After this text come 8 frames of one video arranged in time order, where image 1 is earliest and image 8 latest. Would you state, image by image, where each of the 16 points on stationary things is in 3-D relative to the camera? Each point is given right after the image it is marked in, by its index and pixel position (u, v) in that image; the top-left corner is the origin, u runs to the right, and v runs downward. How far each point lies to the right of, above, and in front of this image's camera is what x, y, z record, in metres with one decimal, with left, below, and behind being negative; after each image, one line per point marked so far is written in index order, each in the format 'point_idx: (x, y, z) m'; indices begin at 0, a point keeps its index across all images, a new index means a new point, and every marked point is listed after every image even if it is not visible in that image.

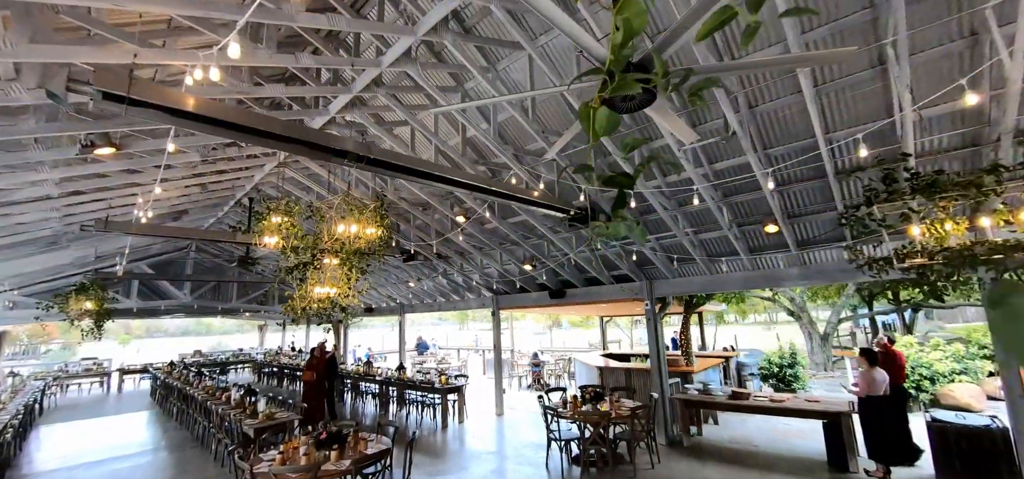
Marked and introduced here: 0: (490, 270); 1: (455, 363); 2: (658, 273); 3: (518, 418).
0: (-0.4, -0.6, +8.9) m
1: (-1.7, -3.7, +13.1) m
2: (+2.4, -0.6, +7.2) m
3: (+0.1, -3.7, +9.0) m
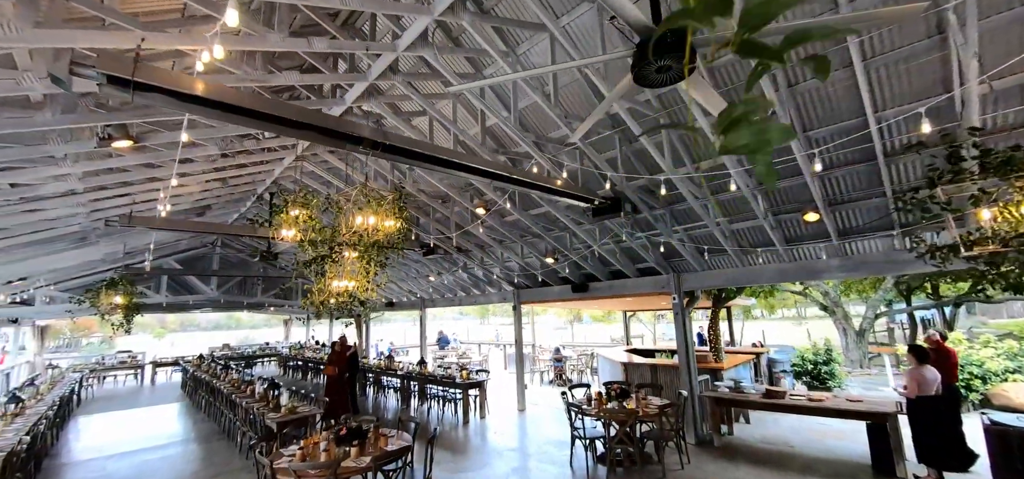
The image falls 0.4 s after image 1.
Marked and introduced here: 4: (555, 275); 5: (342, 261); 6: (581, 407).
0: (0.0, -0.5, +8.7) m
1: (-1.1, -3.6, +13.1) m
2: (+2.7, -0.4, +6.9) m
3: (+0.6, -3.6, +8.9) m
4: (+0.8, -0.7, +8.5) m
5: (-1.9, -0.3, +4.8) m
6: (+0.9, -2.3, +5.9) m
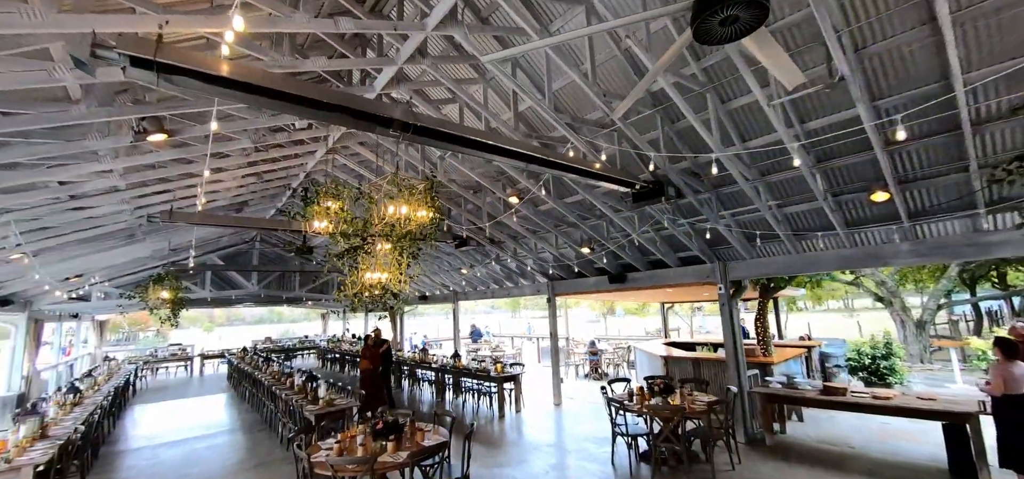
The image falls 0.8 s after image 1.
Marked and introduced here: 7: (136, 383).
0: (+0.6, -0.3, +8.5) m
1: (-0.1, -3.3, +12.9) m
2: (+3.3, -0.2, +6.4) m
3: (+1.3, -3.4, +8.7) m
4: (+1.5, -0.5, +8.2) m
5: (-1.5, -0.2, +4.7) m
6: (+1.4, -2.1, +5.6) m
7: (-12.3, -4.7, +14.3) m
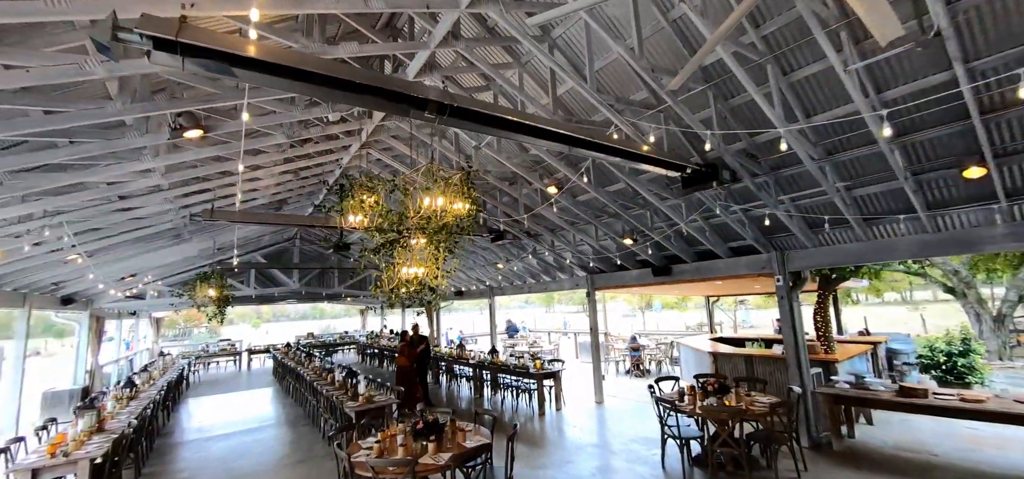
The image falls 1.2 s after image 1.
0: (+1.3, -0.1, +8.2) m
1: (+1.0, -3.1, +12.7) m
2: (+3.8, 0.0, +5.9) m
3: (+2.1, -3.2, +8.3) m
4: (+2.2, -0.3, +7.8) m
5: (-1.0, -0.1, +4.5) m
6: (+1.9, -2.0, +5.3) m
7: (-11.1, -4.7, +14.9) m
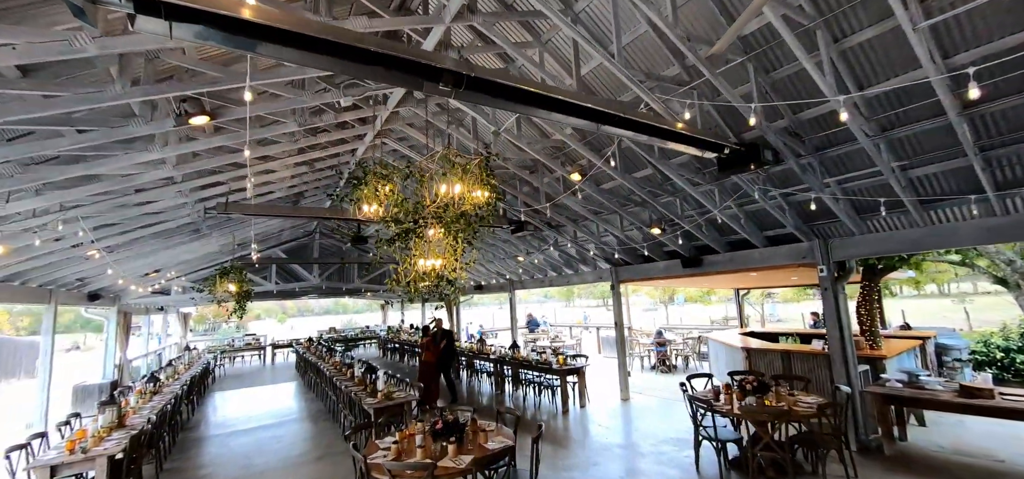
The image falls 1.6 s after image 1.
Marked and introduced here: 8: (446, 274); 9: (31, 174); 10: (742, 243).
0: (+1.7, 0.0, +7.8) m
1: (+1.6, -2.9, +12.4) m
2: (+4.1, +0.1, +5.5) m
3: (+2.5, -3.0, +8.0) m
4: (+2.5, -0.2, +7.5) m
5: (-0.8, 0.0, +4.3) m
6: (+2.2, -1.8, +4.9) m
7: (-10.4, -4.6, +15.2) m
8: (-0.6, -0.3, +4.1) m
9: (-4.2, +0.6, +3.8) m
10: (+3.5, -0.1, +6.6) m
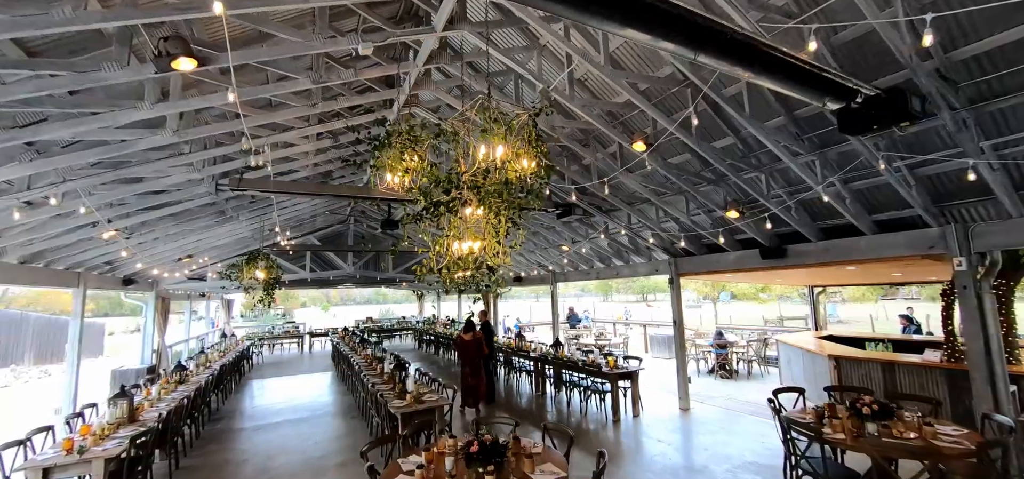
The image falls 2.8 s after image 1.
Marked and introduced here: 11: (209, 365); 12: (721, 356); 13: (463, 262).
0: (+2.4, +0.2, +6.8) m
1: (+2.7, -2.6, +11.4) m
2: (+4.6, +0.3, +4.3) m
3: (+3.2, -2.8, +6.9) m
4: (+3.2, 0.0, +6.4) m
5: (-0.4, +0.2, +3.5) m
6: (+2.7, -1.7, +3.9) m
7: (-9.0, -4.1, +15.2) m
8: (-0.2, -0.1, +3.3) m
9: (-3.8, +0.8, +3.2) m
10: (+4.1, +0.1, +5.5) m
11: (-6.4, -2.6, +9.2) m
12: (+4.5, -2.5, +9.4) m
13: (-0.4, -0.2, +3.7) m
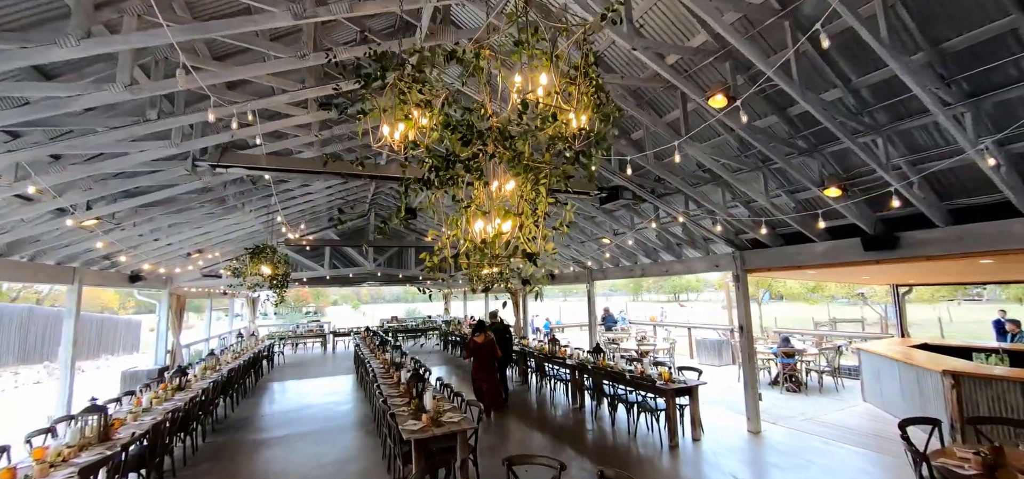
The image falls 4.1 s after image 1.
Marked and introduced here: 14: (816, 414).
0: (+2.9, +0.4, +5.6) m
1: (+3.5, -2.5, +10.2) m
2: (+4.9, +0.4, +3.0) m
3: (+3.7, -2.7, +5.7) m
4: (+3.7, +0.2, +5.2) m
5: (-0.1, +0.3, +2.5) m
6: (+3.0, -1.5, +2.7) m
7: (-8.0, -4.0, +14.8) m
8: (0.0, 0.0, +2.3) m
9: (-3.5, +0.9, +2.5) m
10: (+4.5, +0.3, +4.2) m
11: (-5.8, -2.5, +8.5) m
12: (+5.2, -2.3, +8.1) m
13: (-0.2, -0.1, +2.7) m
14: (+4.9, -2.8, +6.9) m
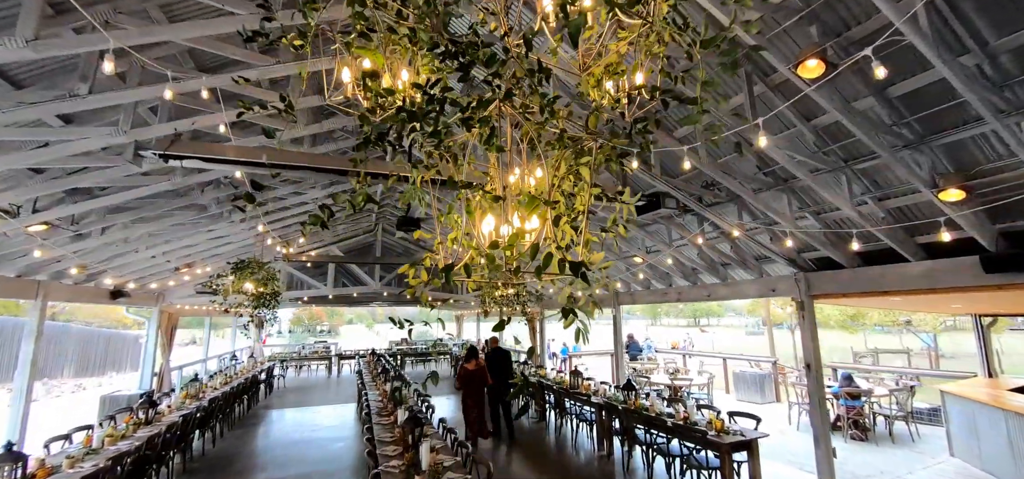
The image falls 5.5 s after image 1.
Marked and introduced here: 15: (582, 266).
0: (+3.1, +0.2, +4.7) m
1: (+3.8, -2.9, +9.0) m
2: (+5.0, +0.3, +1.9) m
3: (+3.9, -2.9, +4.6) m
4: (+3.8, 0.0, +4.1) m
5: (0.0, +0.3, +1.6) m
6: (+3.0, -1.6, +1.6) m
7: (-7.5, -4.5, +13.9) m
8: (+0.1, 0.0, +1.4) m
9: (-3.4, +0.9, +1.7) m
10: (+4.7, +0.1, +3.2) m
11: (-5.5, -2.8, +7.7) m
12: (+5.4, -2.7, +6.9) m
13: (0.0, -0.1, +1.8) m
14: (+5.1, -3.1, +5.7) m
15: (+0.2, 0.0, +1.3) m
